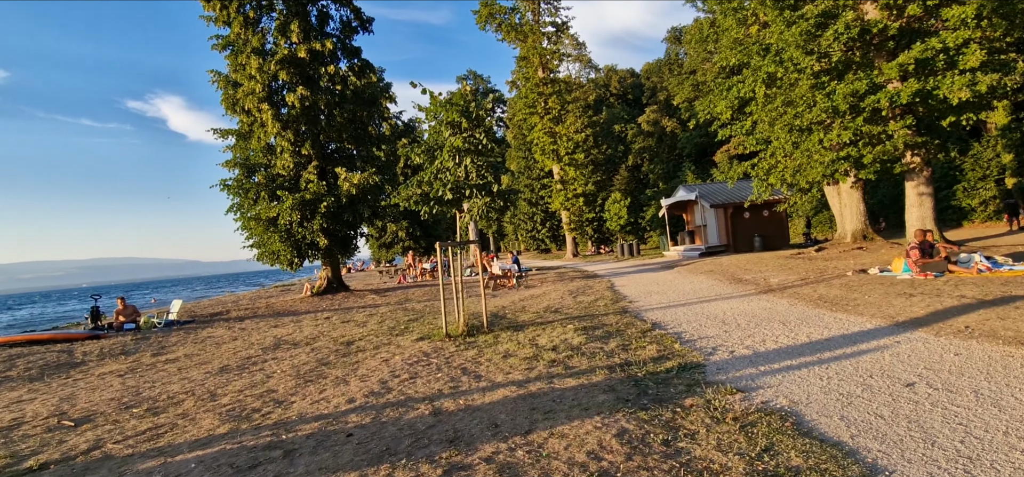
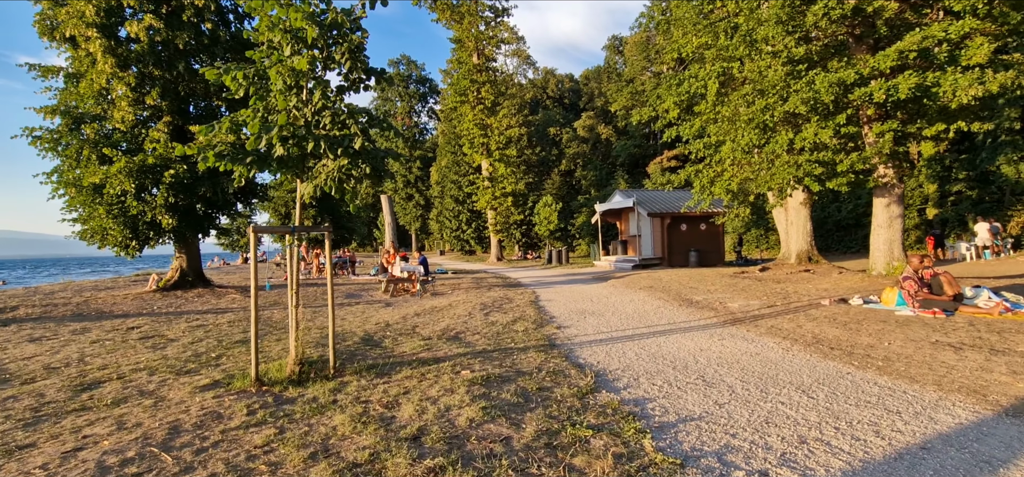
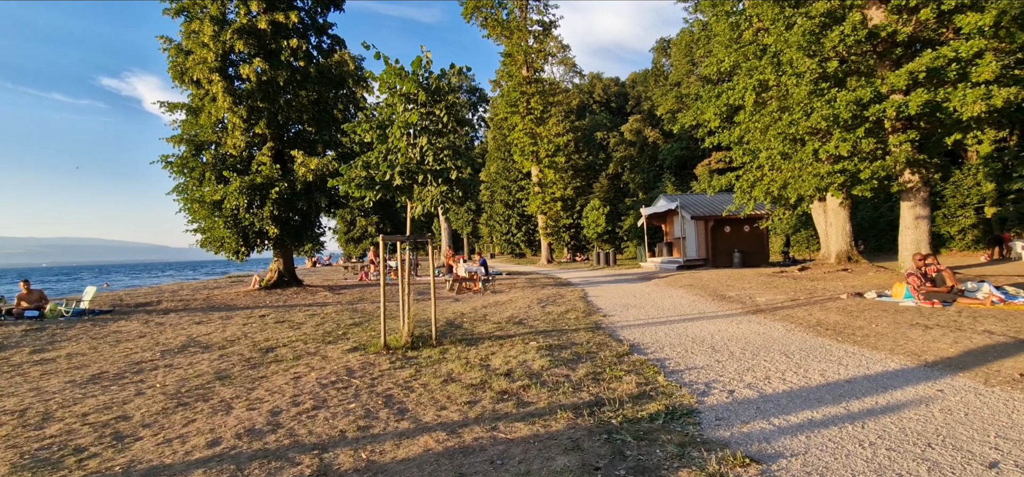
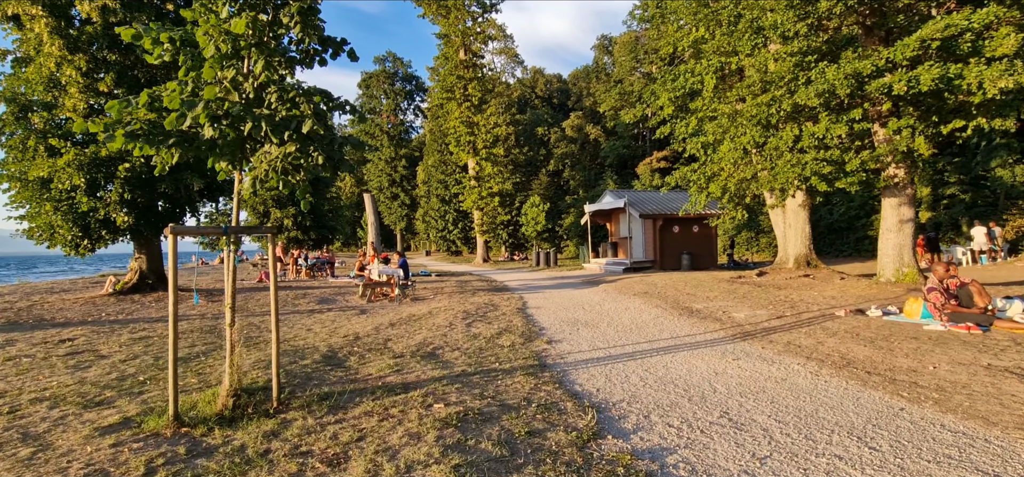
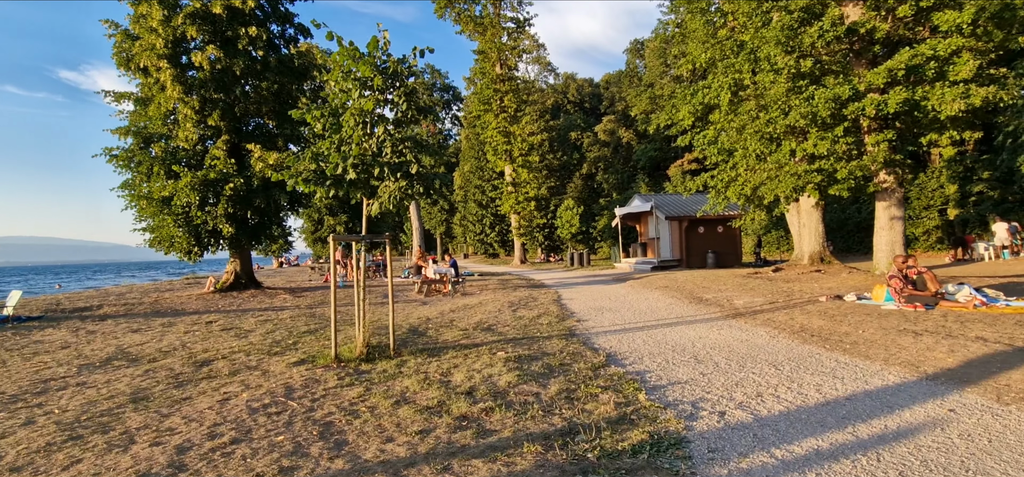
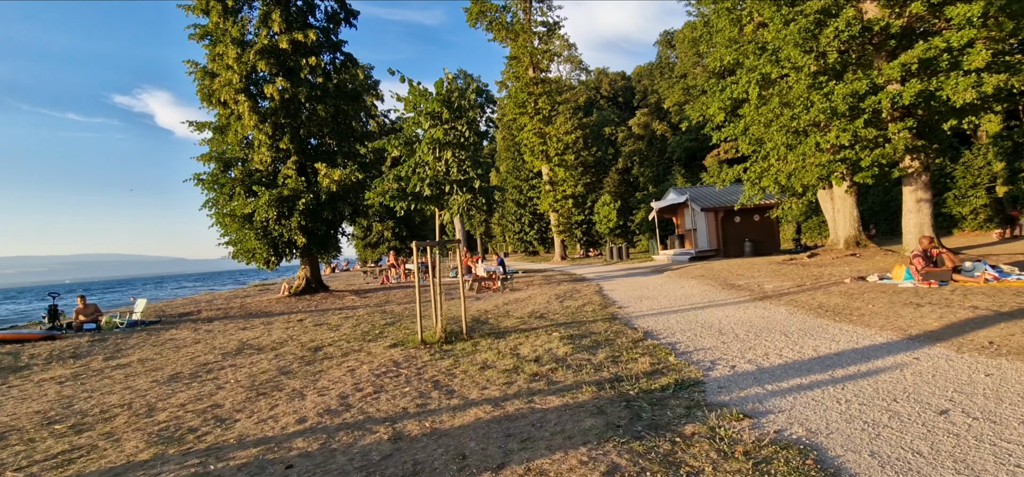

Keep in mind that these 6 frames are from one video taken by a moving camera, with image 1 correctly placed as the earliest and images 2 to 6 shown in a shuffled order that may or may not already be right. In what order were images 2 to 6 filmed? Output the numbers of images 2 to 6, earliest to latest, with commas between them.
6, 3, 5, 2, 4
